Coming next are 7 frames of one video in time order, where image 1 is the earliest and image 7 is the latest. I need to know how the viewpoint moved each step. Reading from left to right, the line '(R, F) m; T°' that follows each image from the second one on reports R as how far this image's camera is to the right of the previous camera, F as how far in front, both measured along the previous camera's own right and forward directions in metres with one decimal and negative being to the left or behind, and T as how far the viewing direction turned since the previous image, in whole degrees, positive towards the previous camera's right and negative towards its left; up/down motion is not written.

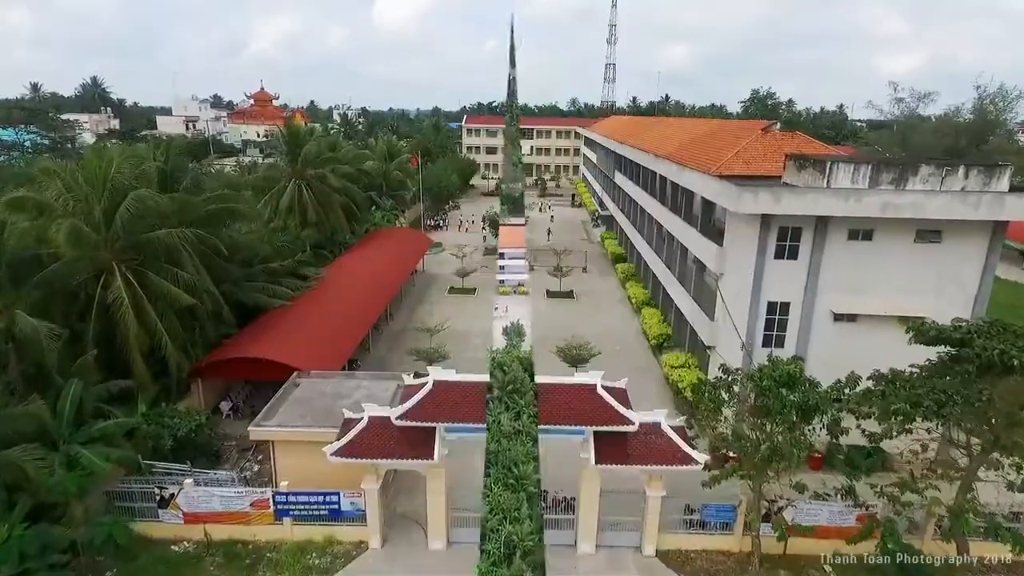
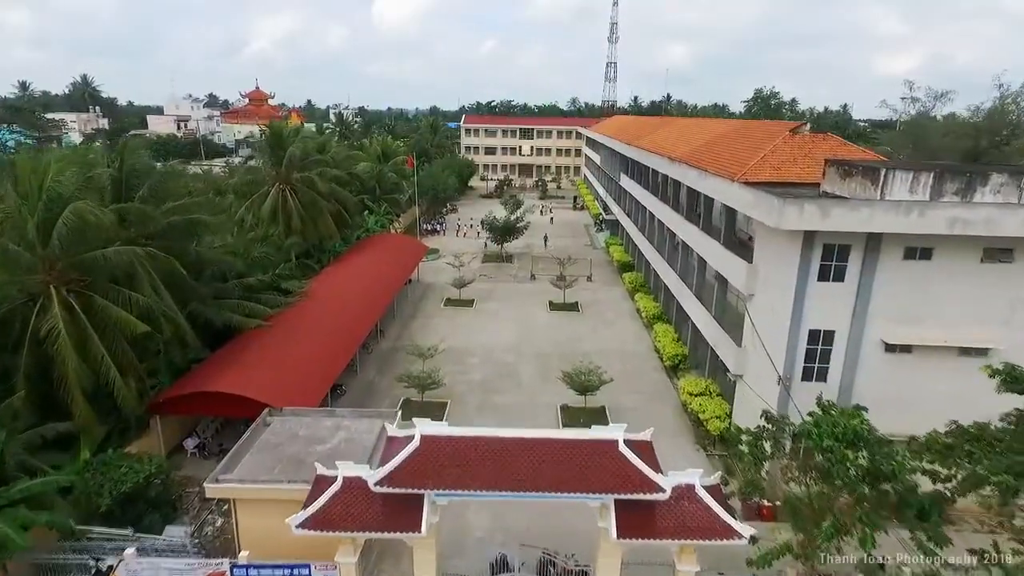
(-0.1, +2.1) m; 0°
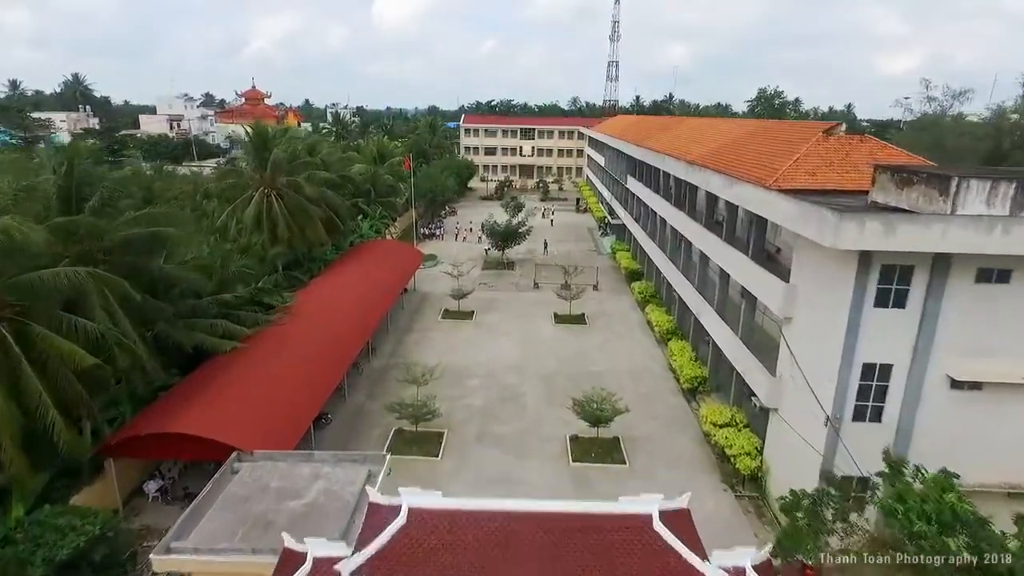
(-0.1, +1.9) m; 0°
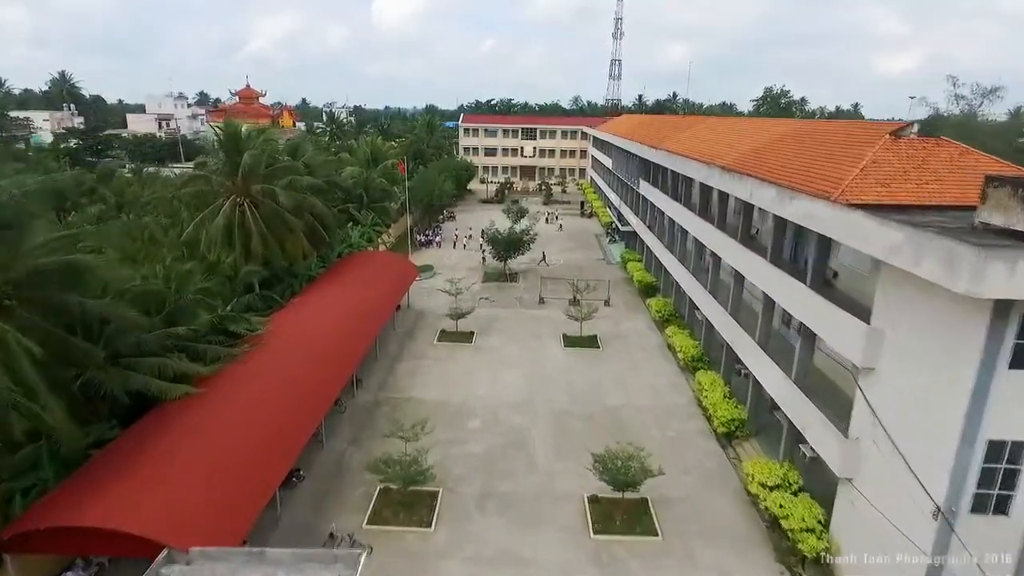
(-0.2, +2.9) m; 0°
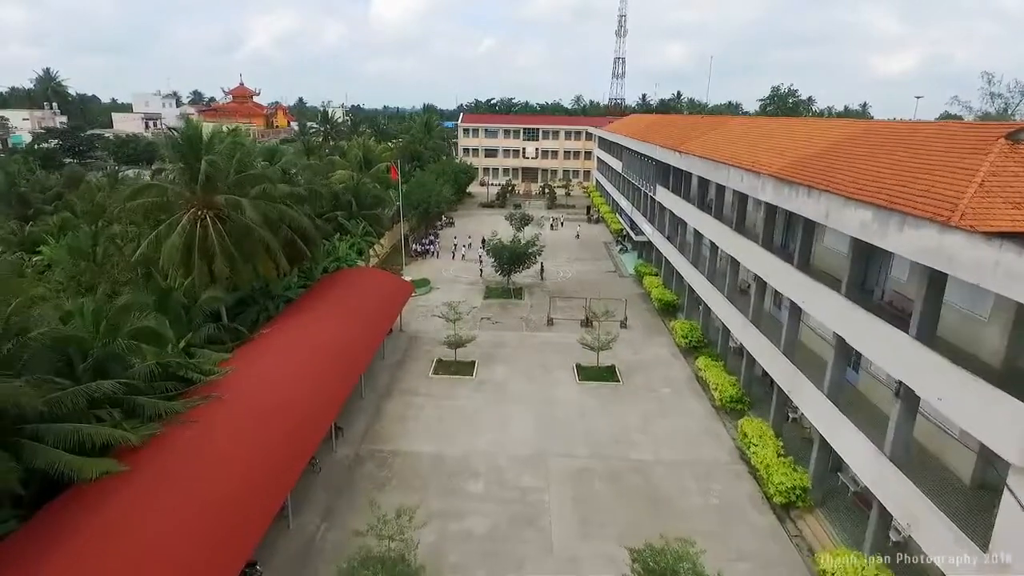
(-0.2, +3.2) m; 0°
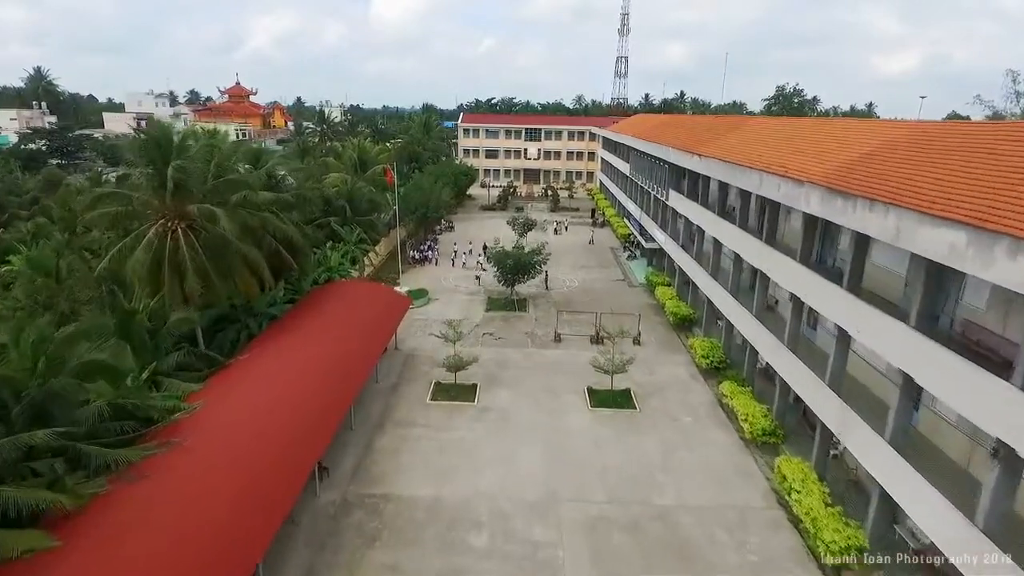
(-0.2, +2.0) m; 0°
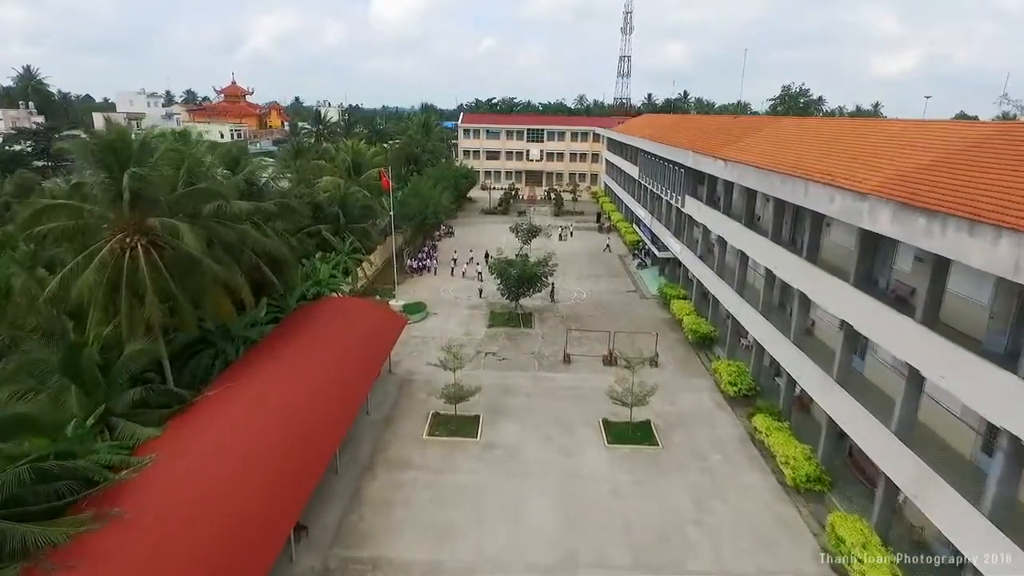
(-0.2, +2.2) m; 0°
